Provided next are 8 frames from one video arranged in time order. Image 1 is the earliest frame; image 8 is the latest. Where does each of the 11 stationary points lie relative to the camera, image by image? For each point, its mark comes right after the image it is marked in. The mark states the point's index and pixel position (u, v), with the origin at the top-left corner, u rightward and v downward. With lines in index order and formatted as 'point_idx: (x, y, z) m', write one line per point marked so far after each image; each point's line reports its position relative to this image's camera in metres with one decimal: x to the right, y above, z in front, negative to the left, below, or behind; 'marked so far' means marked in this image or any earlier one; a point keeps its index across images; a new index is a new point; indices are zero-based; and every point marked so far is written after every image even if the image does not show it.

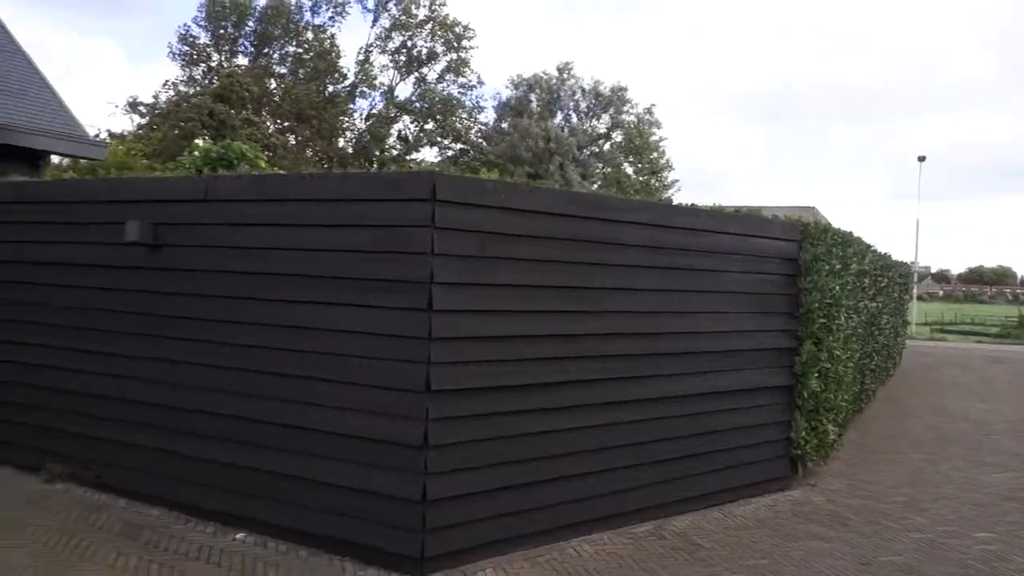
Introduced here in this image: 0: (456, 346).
0: (-0.3, -0.3, +4.2) m
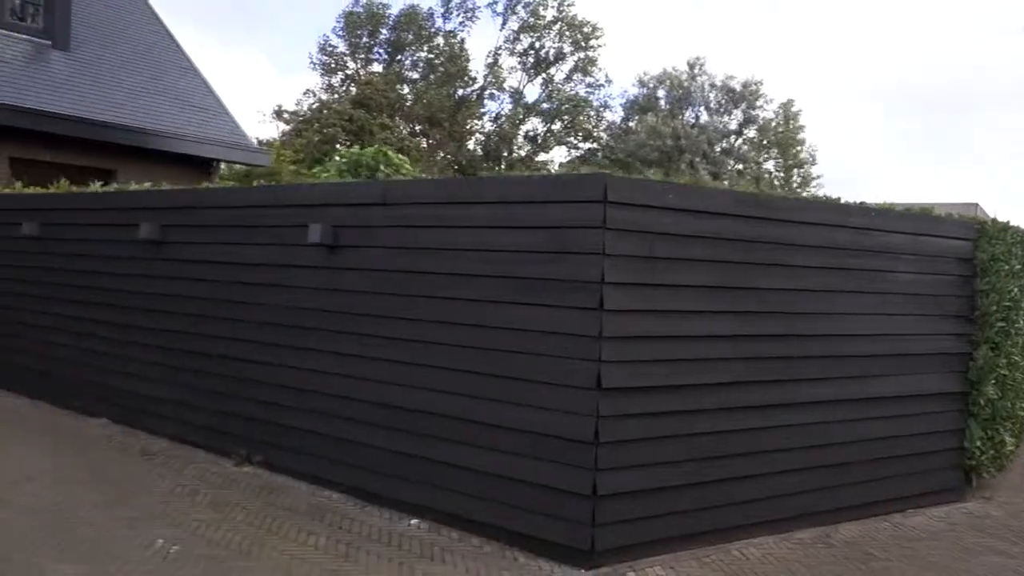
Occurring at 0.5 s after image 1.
0: (+0.6, -0.3, +4.2) m
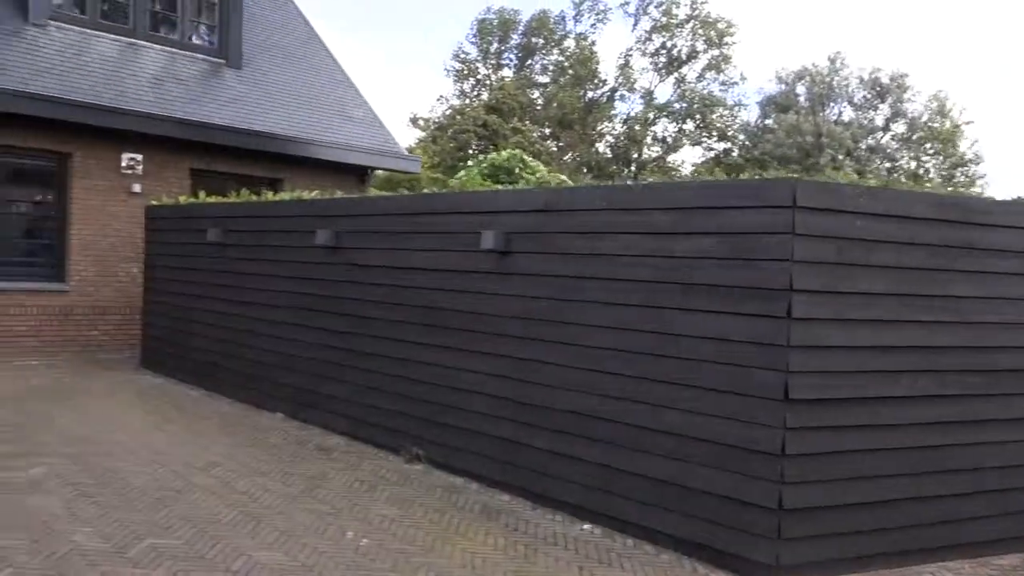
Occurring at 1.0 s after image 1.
0: (+1.5, -0.3, +4.1) m
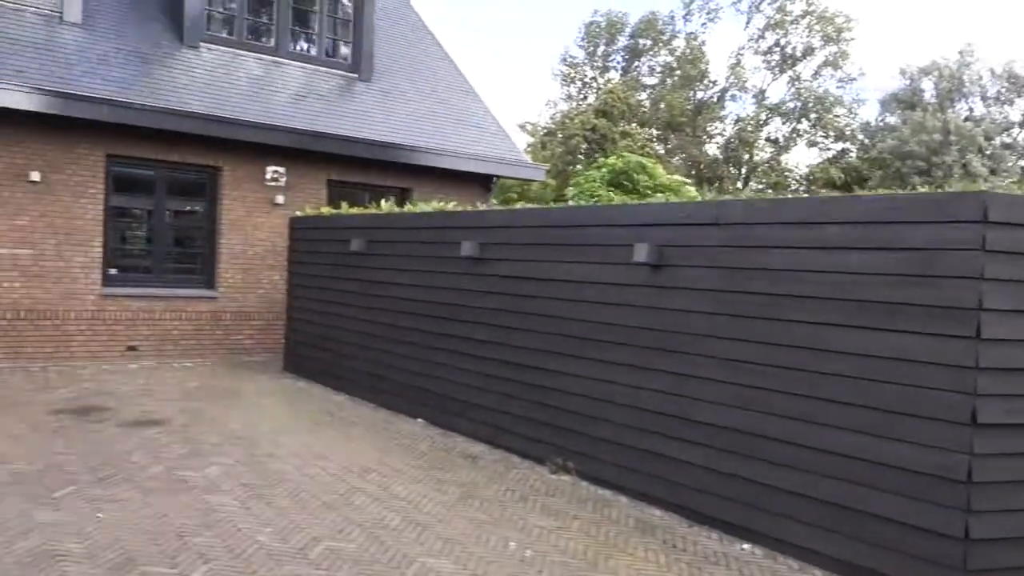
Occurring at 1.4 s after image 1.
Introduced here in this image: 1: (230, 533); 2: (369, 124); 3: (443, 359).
0: (+2.3, -0.4, +3.9) m
1: (-1.5, -1.3, +4.6) m
2: (-2.1, +2.4, +12.1) m
3: (-0.6, -0.6, +7.5) m
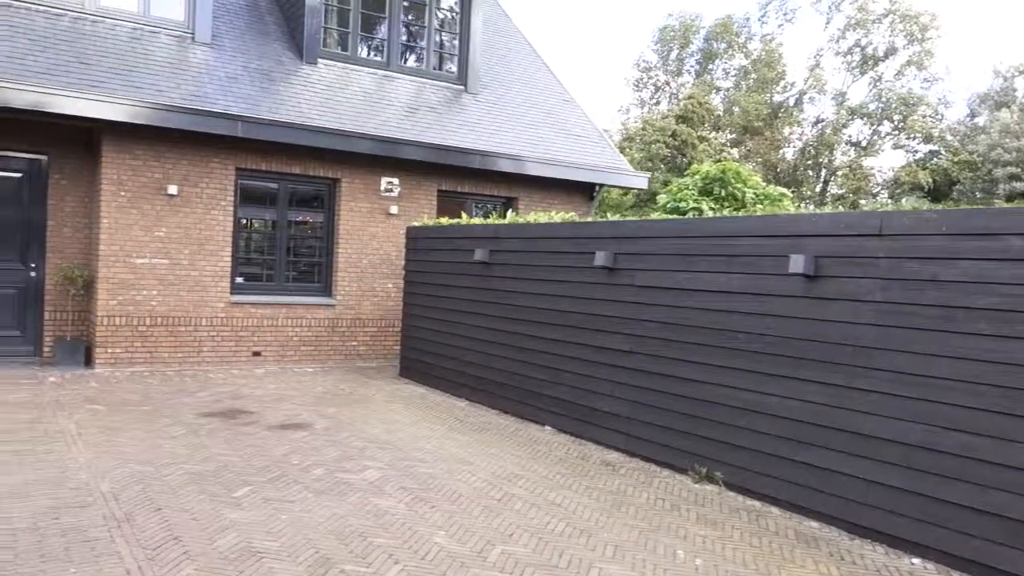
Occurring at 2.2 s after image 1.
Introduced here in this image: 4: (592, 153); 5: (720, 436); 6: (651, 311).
0: (+3.2, -0.5, +3.8) m
1: (-0.6, -1.4, +4.7) m
2: (-0.5, +2.3, +12.3) m
3: (+0.6, -0.7, +7.6) m
4: (+1.4, +2.1, +13.4) m
5: (+1.5, -1.1, +6.1) m
6: (+1.1, -0.2, +6.8) m
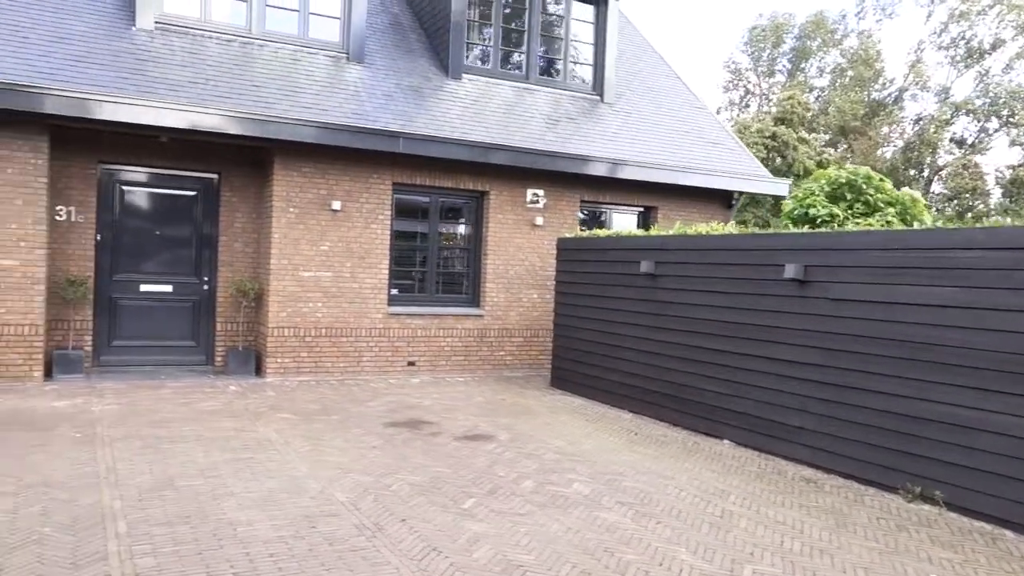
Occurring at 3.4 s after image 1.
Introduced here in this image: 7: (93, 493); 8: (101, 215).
0: (+4.5, -0.6, +3.4) m
1: (+0.8, -1.5, +4.8) m
2: (+1.6, +2.1, +12.3) m
3: (+2.2, -0.8, +7.5) m
4: (+3.6, +2.0, +13.3) m
5: (+3.0, -1.2, +6.0) m
6: (+2.7, -0.3, +6.7) m
7: (-2.7, -1.3, +5.3) m
8: (-4.9, +0.9, +9.9) m
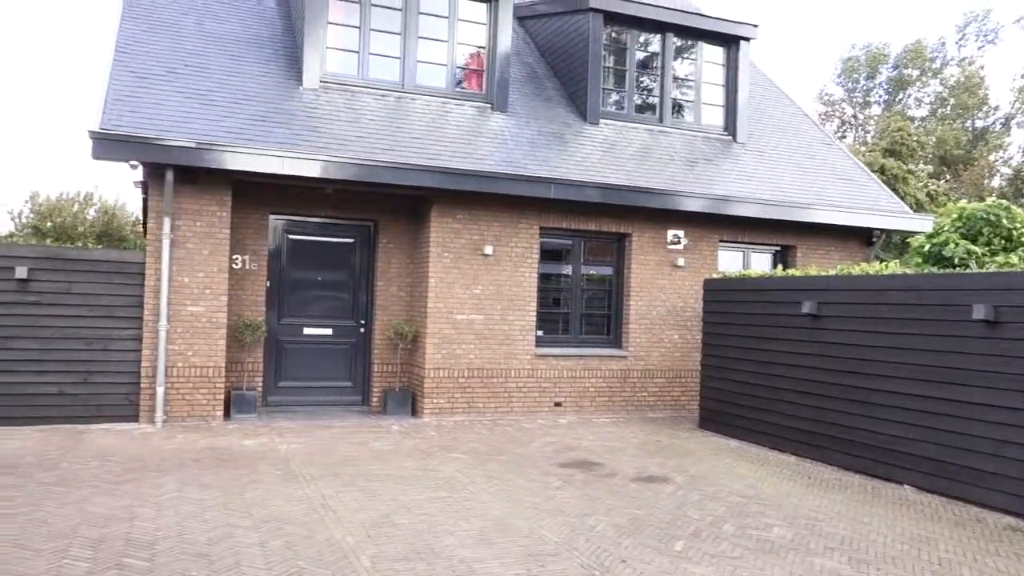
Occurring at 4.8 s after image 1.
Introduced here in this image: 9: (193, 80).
0: (+5.7, -0.7, +3.1) m
1: (+2.1, -1.8, +4.7) m
2: (+3.6, +1.5, +12.3) m
3: (+3.8, -1.2, +7.4) m
4: (+5.7, +1.4, +13.0) m
5: (+4.5, -1.5, +5.7) m
6: (+4.2, -0.6, +6.5) m
7: (-1.3, -1.6, +5.6) m
8: (-3.0, +0.3, +10.5) m
9: (-3.9, +2.6, +10.2) m
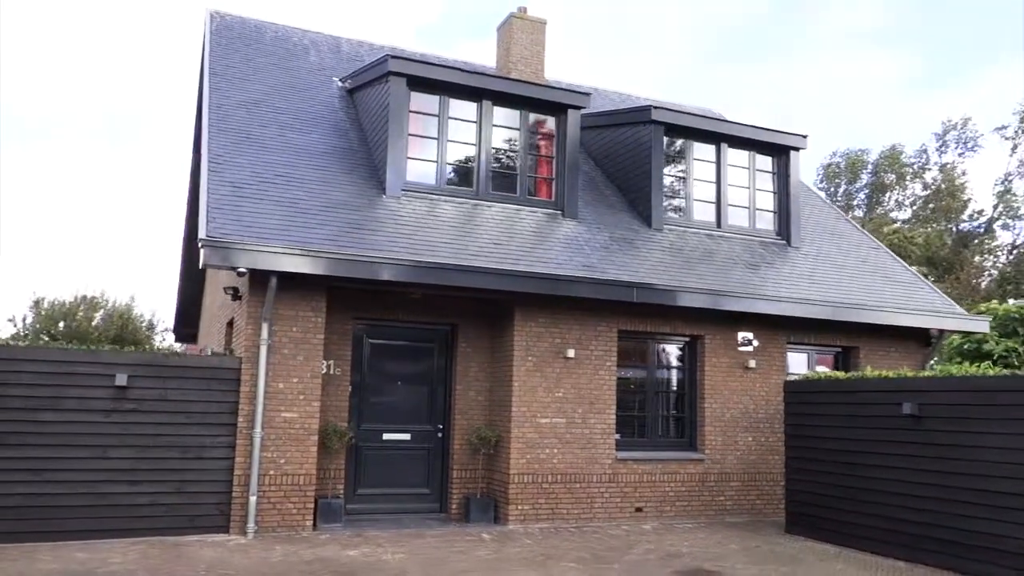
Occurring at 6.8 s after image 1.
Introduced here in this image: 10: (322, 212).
0: (+6.9, -1.1, +3.2) m
1: (+3.3, -2.3, +4.6) m
2: (+4.6, 0.0, +12.6) m
3: (+4.9, -2.1, +7.3) m
4: (+6.7, -0.2, +13.3) m
5: (+5.6, -2.2, +5.7) m
6: (+5.3, -1.4, +6.5) m
7: (-0.1, -2.3, +5.4) m
8: (-2.0, -1.0, +10.4) m
9: (-2.9, +1.3, +10.5) m
10: (-2.4, +1.0, +10.3) m
